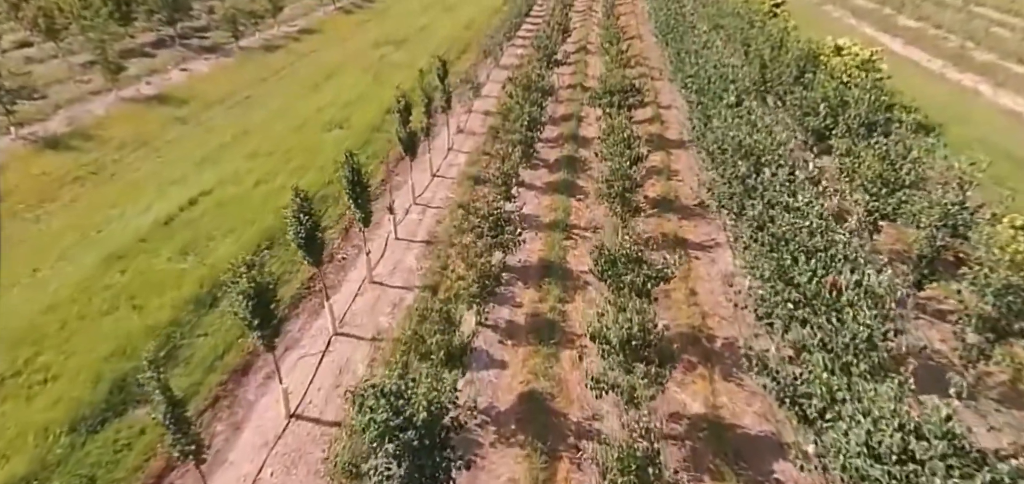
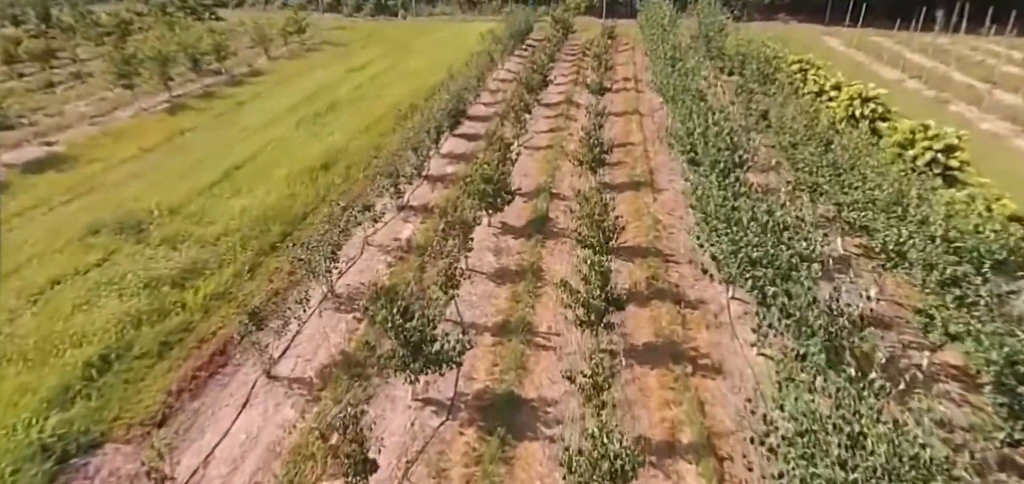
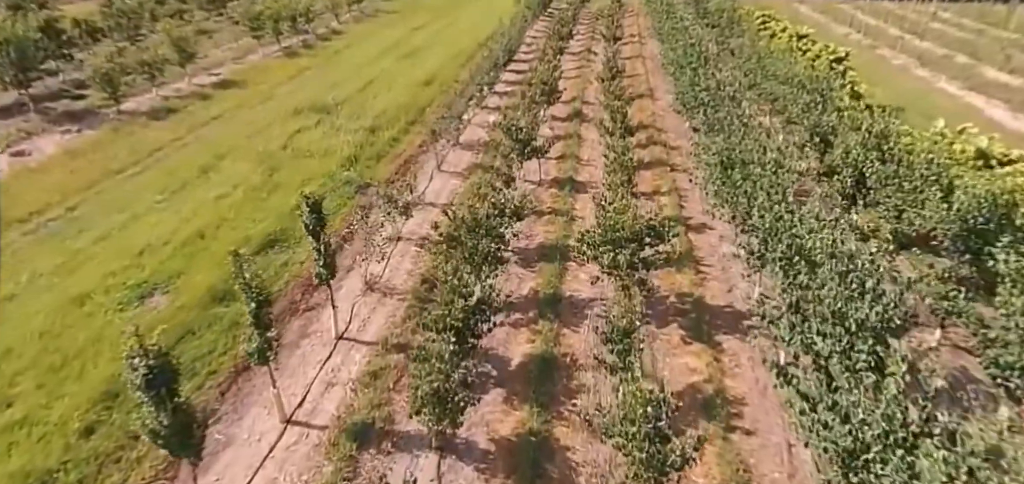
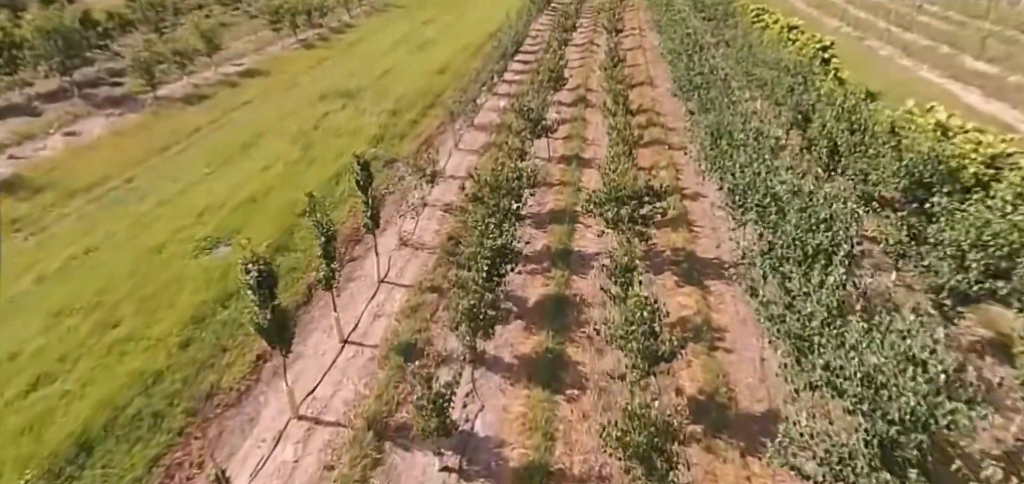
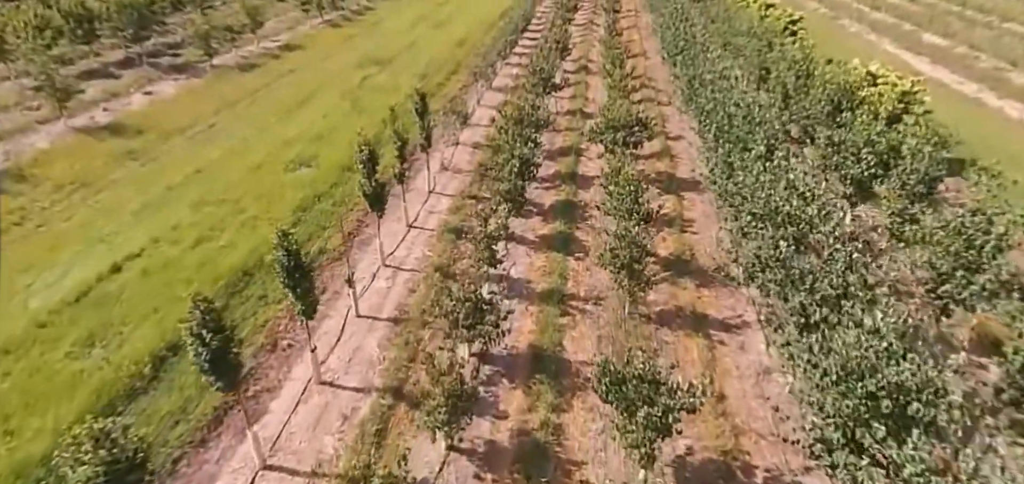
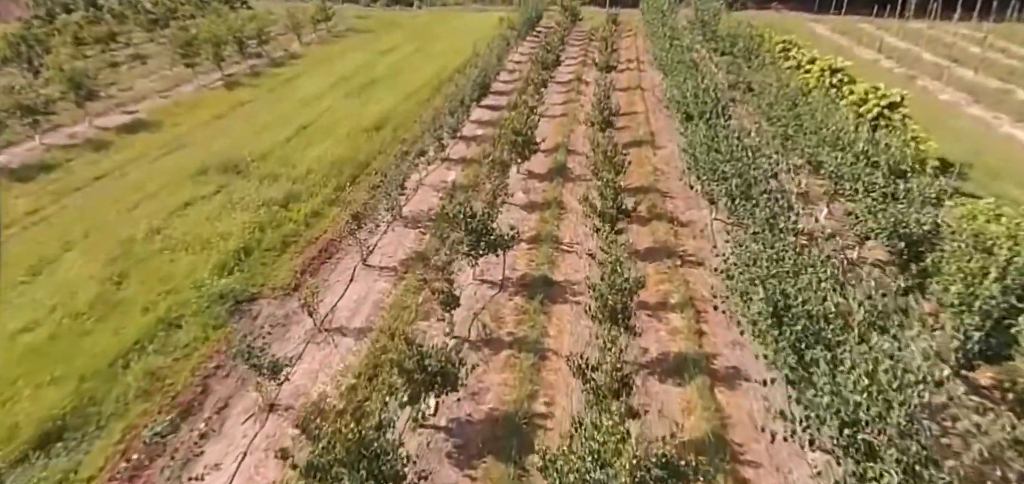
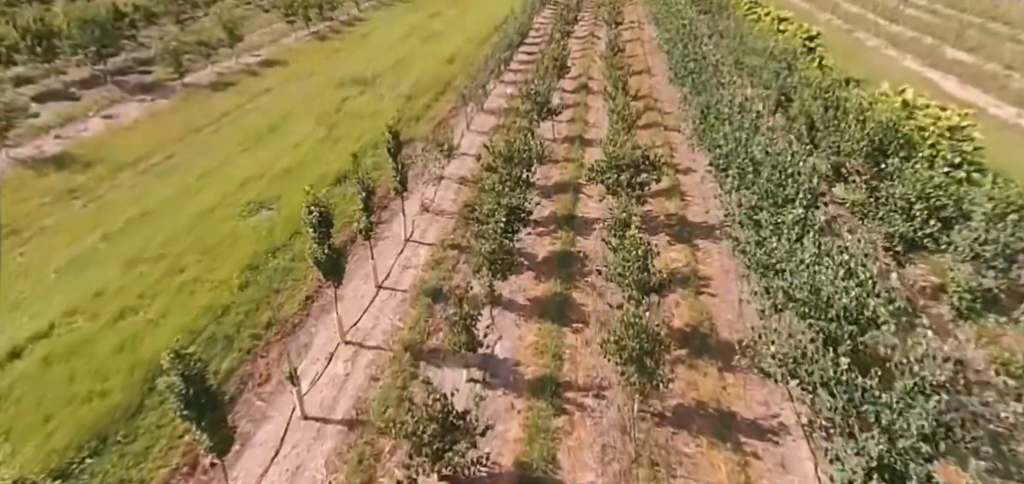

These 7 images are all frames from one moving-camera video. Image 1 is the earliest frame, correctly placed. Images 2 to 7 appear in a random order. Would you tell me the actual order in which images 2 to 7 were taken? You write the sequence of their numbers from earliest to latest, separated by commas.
5, 7, 4, 3, 6, 2
